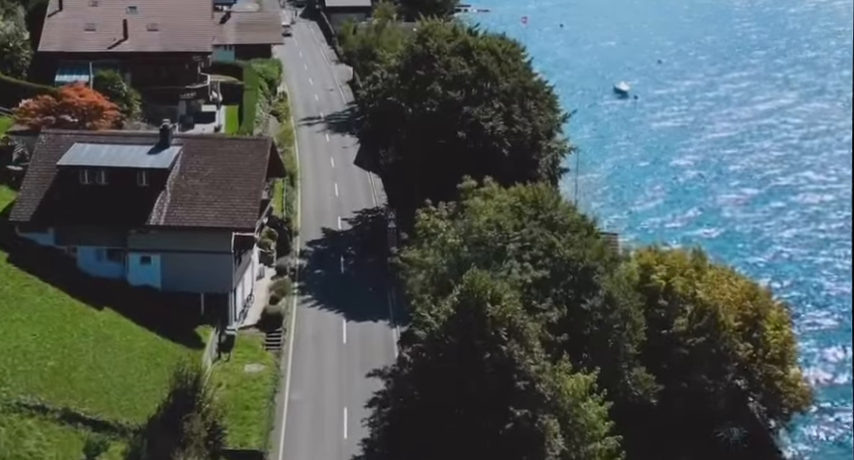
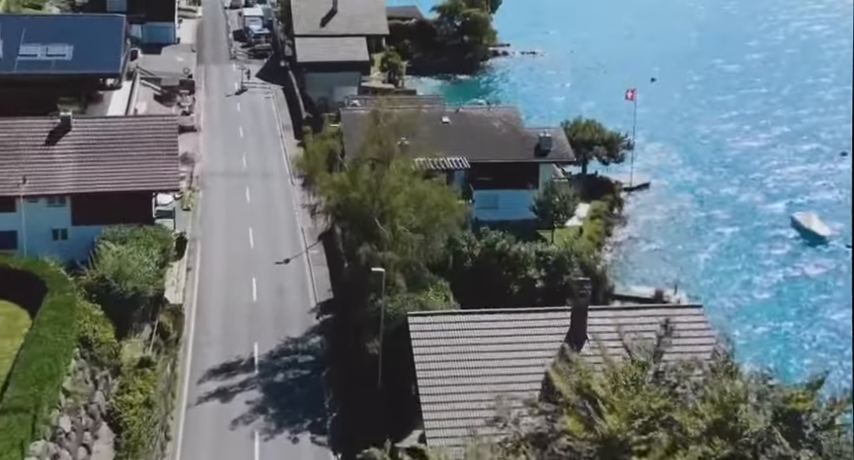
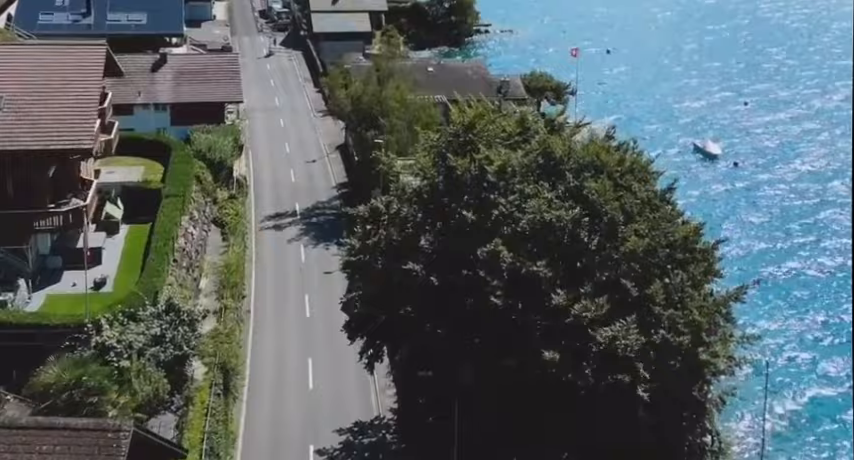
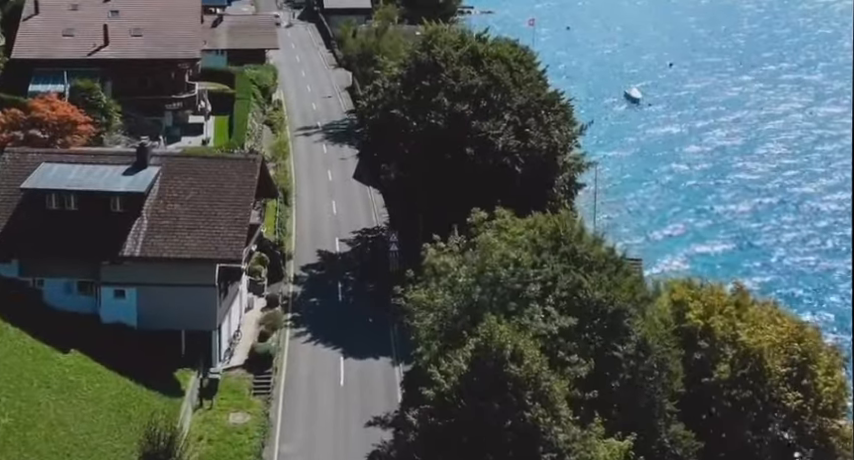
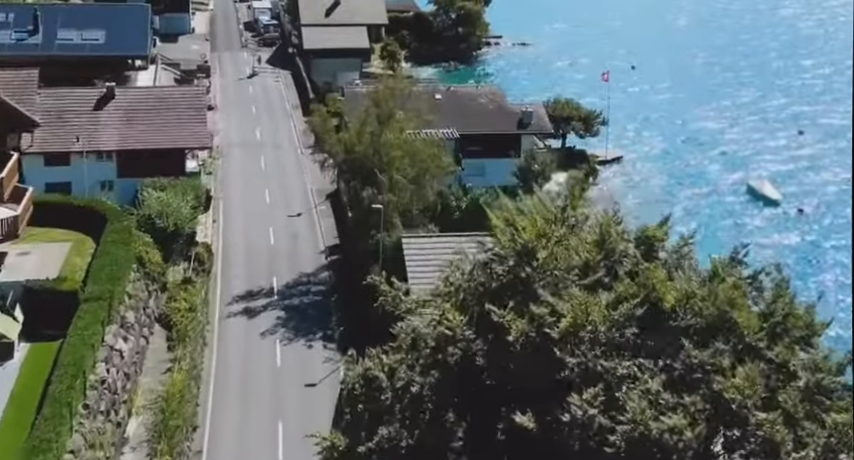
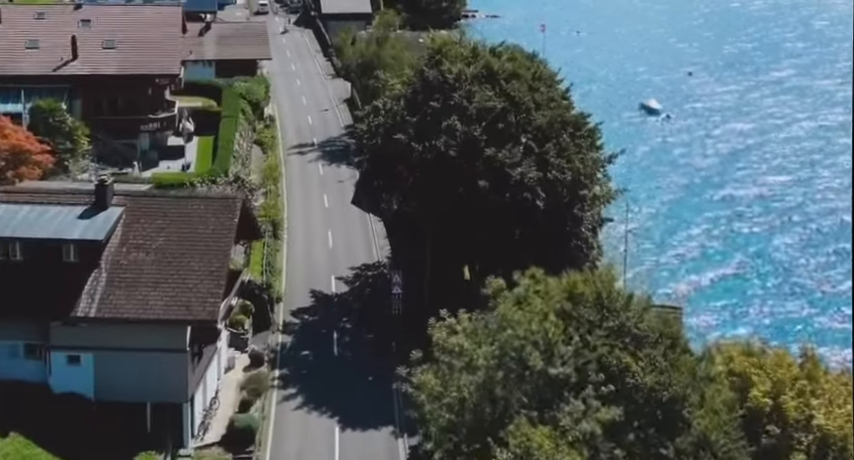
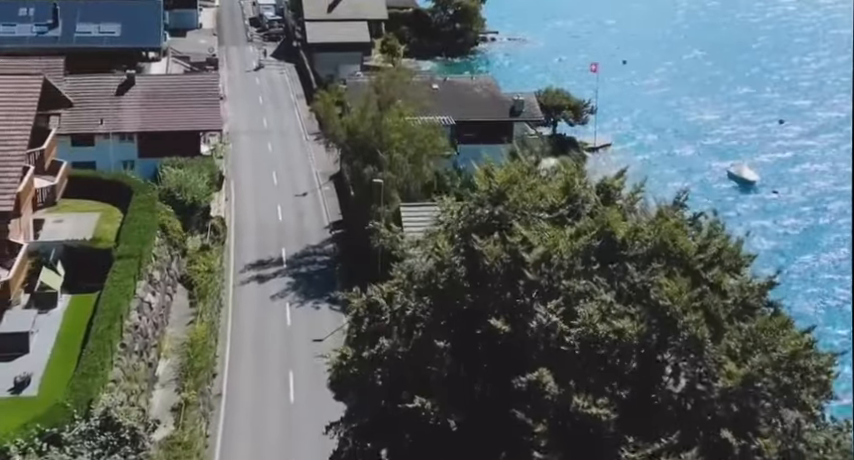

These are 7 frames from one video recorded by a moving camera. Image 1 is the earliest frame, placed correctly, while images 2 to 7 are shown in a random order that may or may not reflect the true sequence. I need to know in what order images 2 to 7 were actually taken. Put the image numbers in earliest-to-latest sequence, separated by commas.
4, 6, 3, 7, 5, 2
